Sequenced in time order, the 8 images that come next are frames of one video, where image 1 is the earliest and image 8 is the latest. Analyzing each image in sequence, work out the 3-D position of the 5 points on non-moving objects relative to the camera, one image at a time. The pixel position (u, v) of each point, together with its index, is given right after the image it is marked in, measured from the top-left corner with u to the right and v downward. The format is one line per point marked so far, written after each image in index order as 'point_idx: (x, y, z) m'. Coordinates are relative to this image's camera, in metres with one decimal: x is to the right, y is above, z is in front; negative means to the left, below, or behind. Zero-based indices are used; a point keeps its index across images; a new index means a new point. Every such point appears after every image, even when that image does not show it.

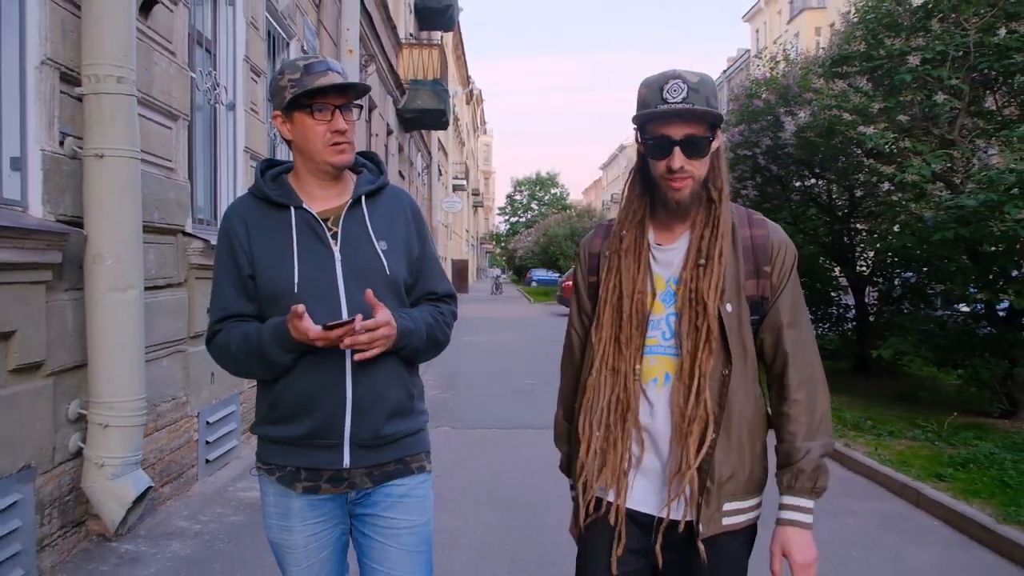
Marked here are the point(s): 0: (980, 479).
0: (+2.8, -1.1, +5.3) m
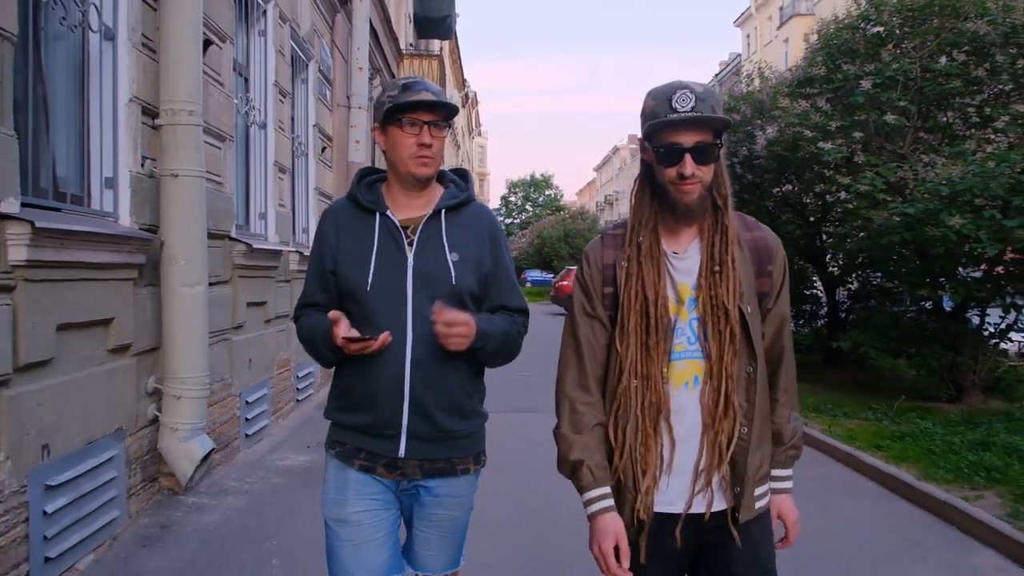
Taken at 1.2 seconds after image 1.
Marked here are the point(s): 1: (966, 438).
0: (+2.8, -1.1, +6.2) m
1: (+3.2, -1.1, +6.5) m
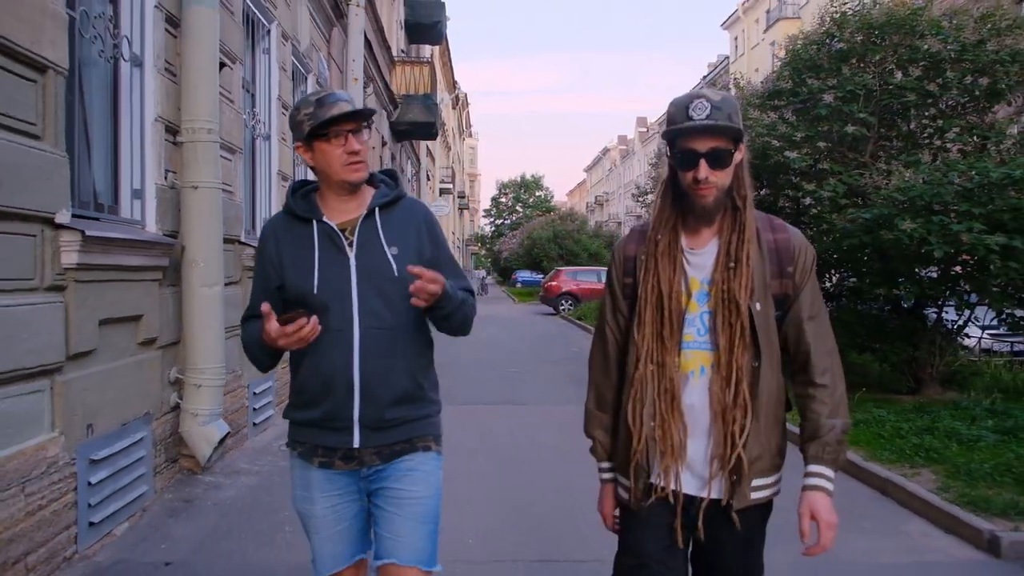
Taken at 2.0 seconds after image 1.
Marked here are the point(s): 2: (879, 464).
0: (+2.7, -1.1, +6.8) m
1: (+3.1, -1.1, +7.1) m
2: (+2.4, -1.2, +6.0) m
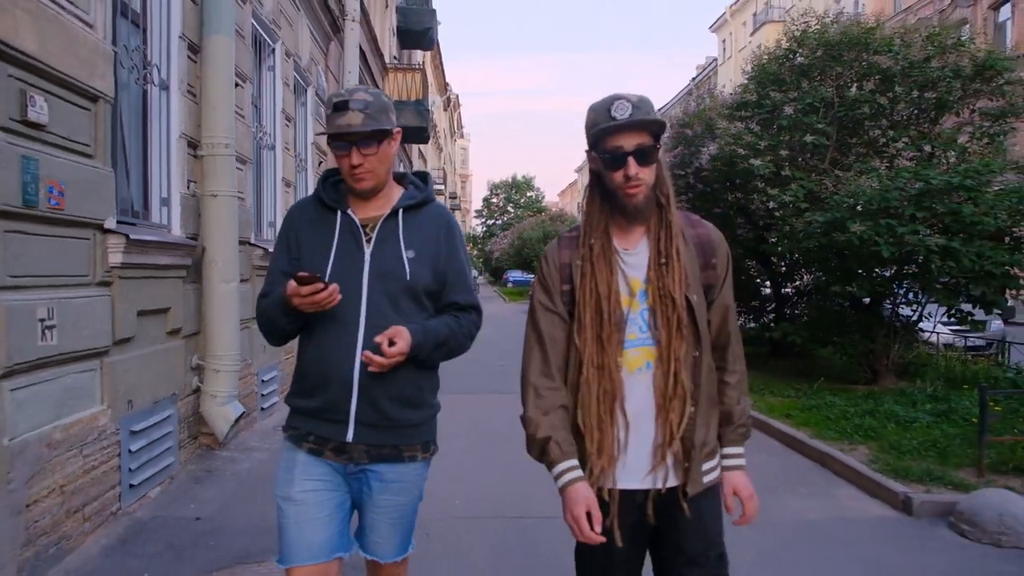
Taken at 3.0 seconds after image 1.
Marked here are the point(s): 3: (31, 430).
0: (+2.5, -1.1, +7.6) m
1: (+3.0, -1.0, +7.8) m
2: (+2.3, -1.1, +6.7) m
3: (-2.0, -0.6, +3.9) m
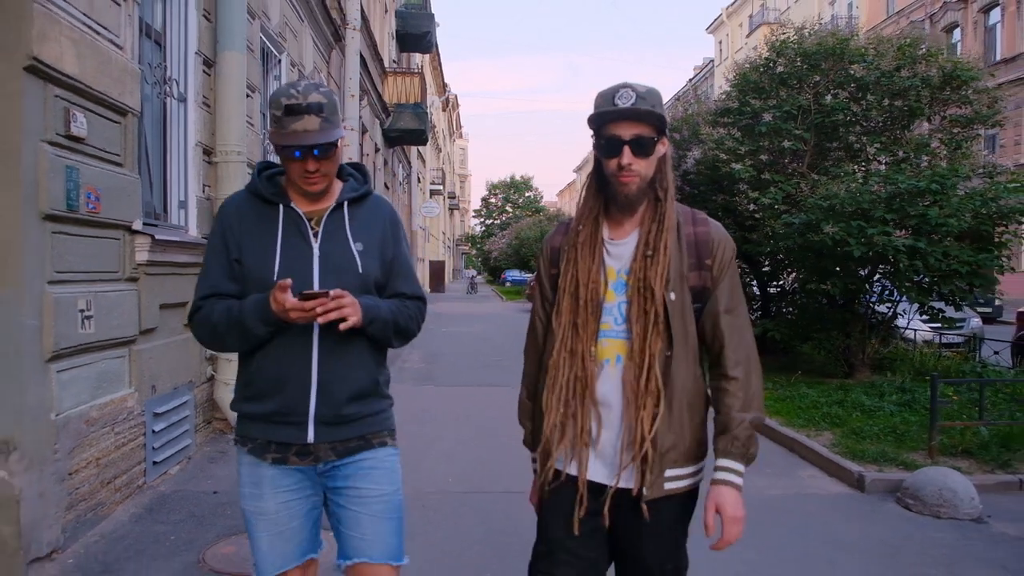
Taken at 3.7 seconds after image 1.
0: (+2.5, -1.1, +8.1) m
1: (+2.9, -1.0, +8.3) m
2: (+2.2, -1.1, +7.2) m
3: (-2.1, -0.6, +4.4) m
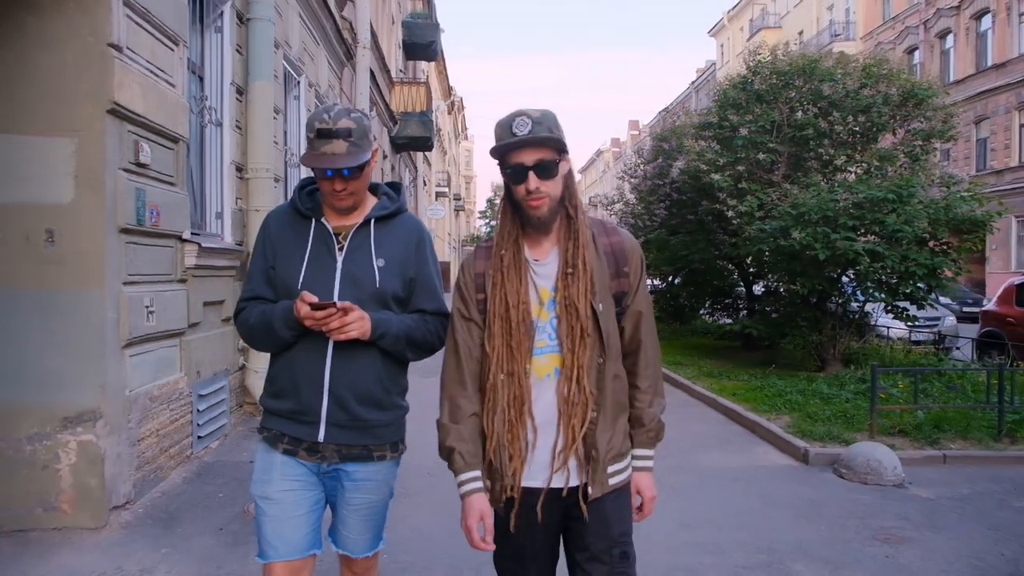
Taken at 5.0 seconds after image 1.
0: (+2.4, -1.1, +9.0) m
1: (+2.8, -1.0, +9.3) m
2: (+2.2, -1.1, +8.2) m
3: (-2.2, -0.6, +5.3) m
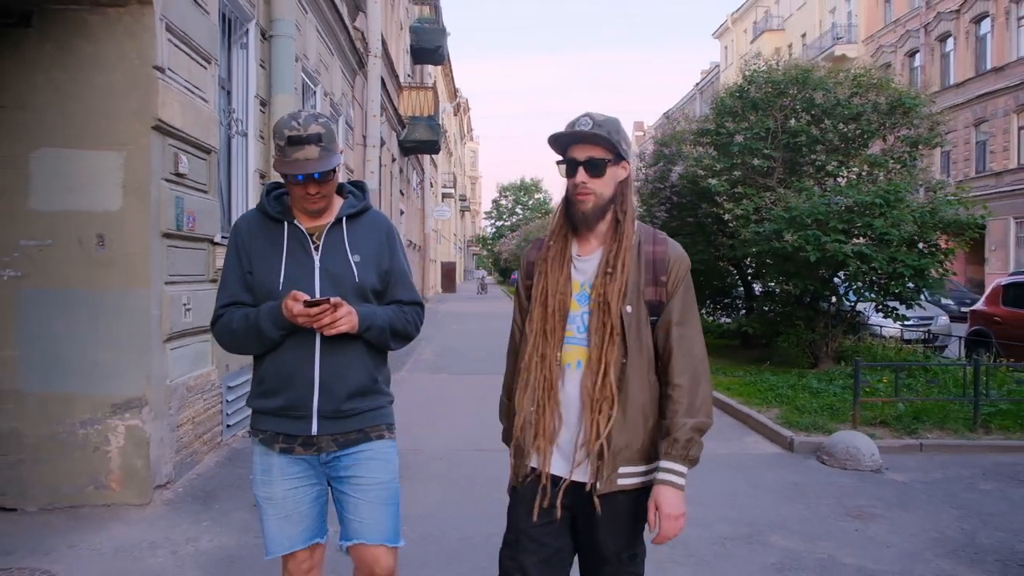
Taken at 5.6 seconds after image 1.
0: (+2.5, -1.1, +9.5) m
1: (+2.9, -1.0, +9.7) m
2: (+2.2, -1.1, +8.6) m
3: (-2.1, -0.6, +5.9) m
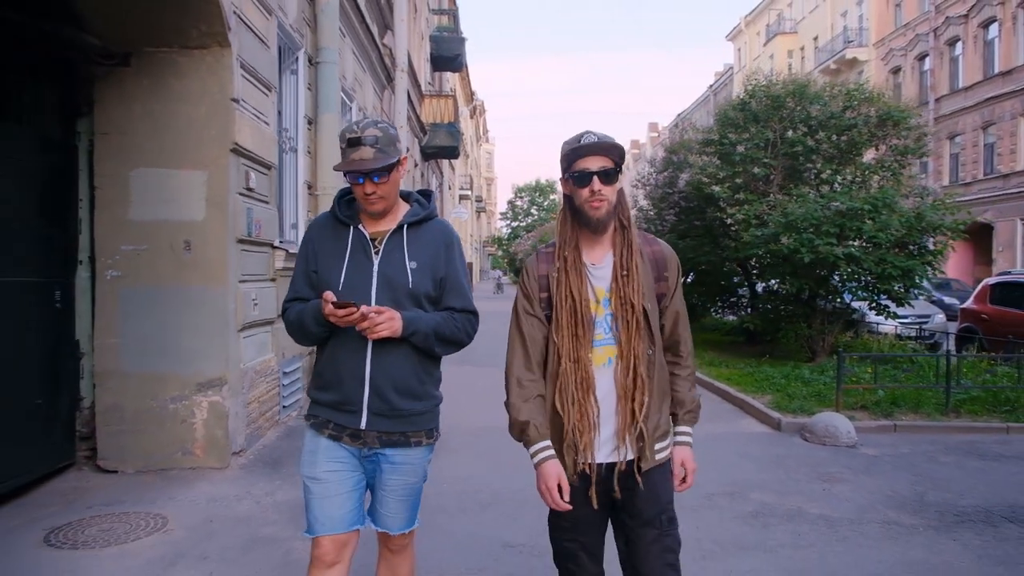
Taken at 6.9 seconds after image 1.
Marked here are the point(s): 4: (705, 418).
0: (+2.7, -1.0, +10.4) m
1: (+3.1, -1.0, +10.7) m
2: (+2.4, -1.1, +9.6) m
3: (-2.0, -0.5, +6.9) m
4: (+1.8, -1.2, +8.8) m
